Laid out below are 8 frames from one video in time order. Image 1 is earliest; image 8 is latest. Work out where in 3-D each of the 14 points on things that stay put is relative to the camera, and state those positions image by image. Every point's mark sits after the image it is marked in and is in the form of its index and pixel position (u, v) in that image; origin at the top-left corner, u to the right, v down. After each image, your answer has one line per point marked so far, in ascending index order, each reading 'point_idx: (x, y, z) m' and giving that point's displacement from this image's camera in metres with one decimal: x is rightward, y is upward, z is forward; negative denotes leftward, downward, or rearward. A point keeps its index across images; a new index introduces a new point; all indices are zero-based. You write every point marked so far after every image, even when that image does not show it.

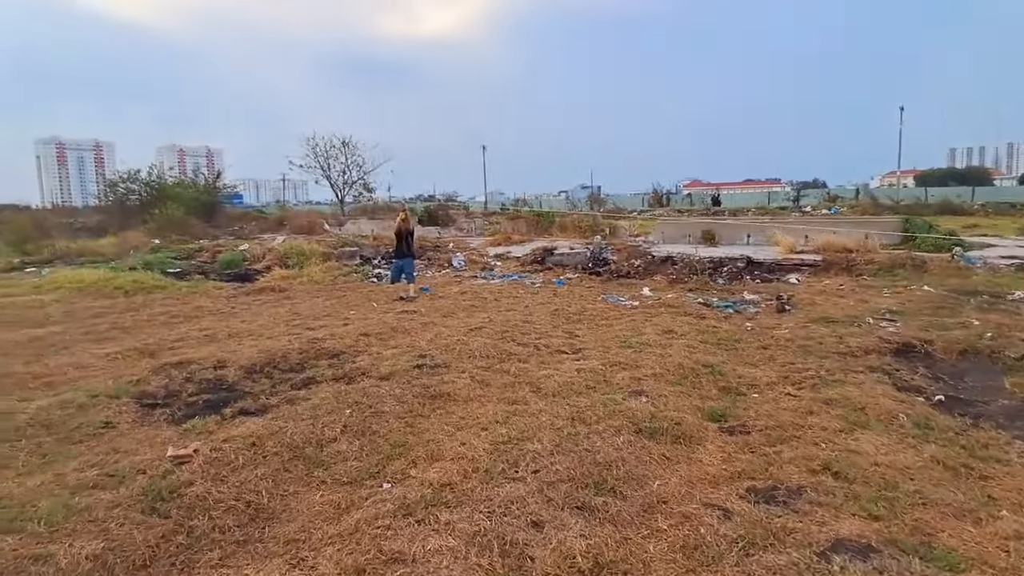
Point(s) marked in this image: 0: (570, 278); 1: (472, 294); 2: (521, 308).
0: (+1.1, +0.2, +11.6) m
1: (-0.6, -0.1, +9.6) m
2: (+0.1, -0.3, +8.3) m
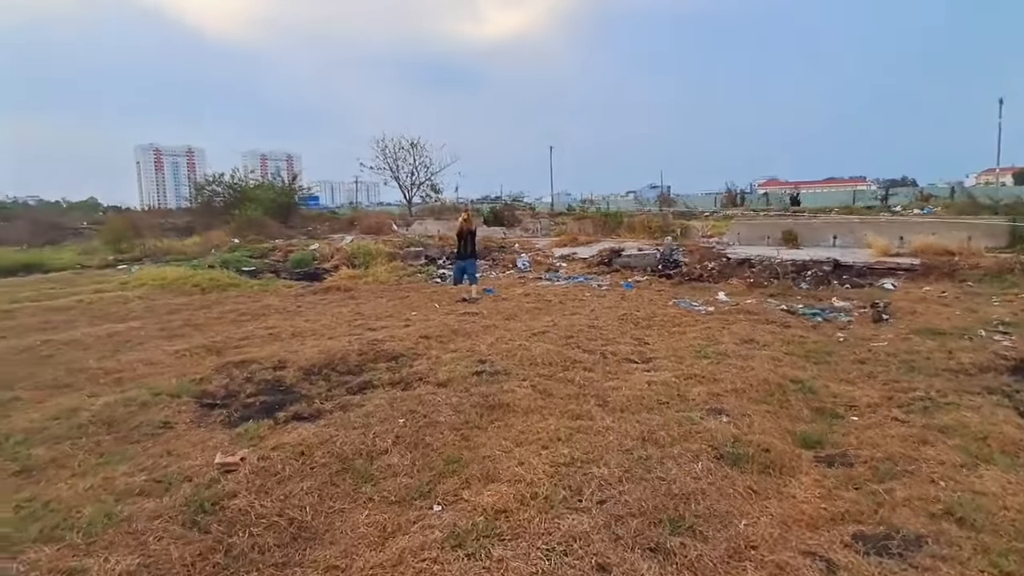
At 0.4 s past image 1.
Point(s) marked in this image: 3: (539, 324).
0: (+2.4, +0.1, +11.1) m
1: (+0.4, -0.1, +9.3) m
2: (+1.0, -0.3, +7.9) m
3: (+0.3, -0.4, +7.2) m
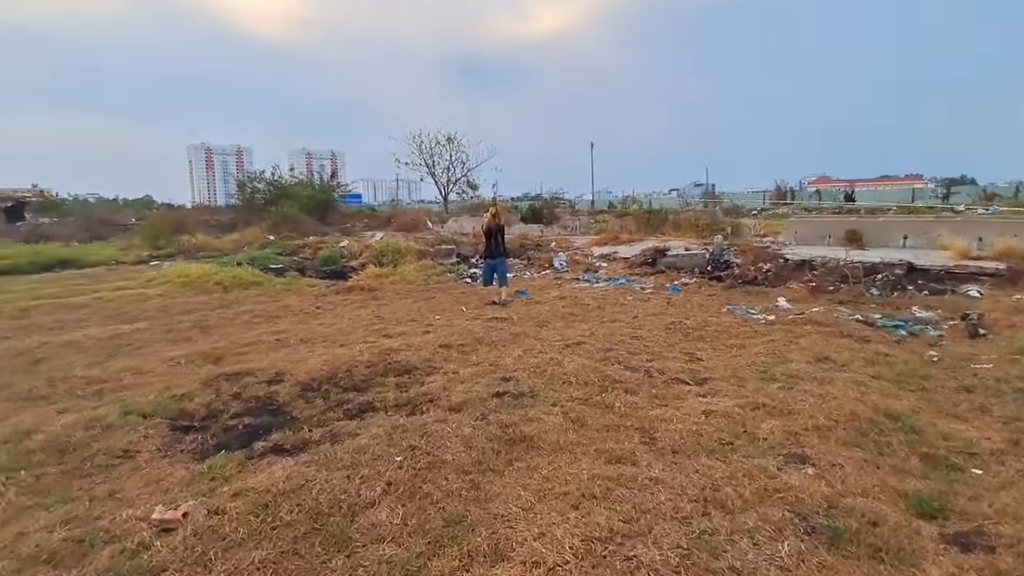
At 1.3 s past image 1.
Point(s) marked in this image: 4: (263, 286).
0: (+3.0, +0.1, +10.1) m
1: (+0.9, -0.2, +8.5) m
2: (+1.4, -0.4, +7.1) m
3: (+0.7, -0.5, +6.4) m
4: (-4.5, 0.0, +10.5) m
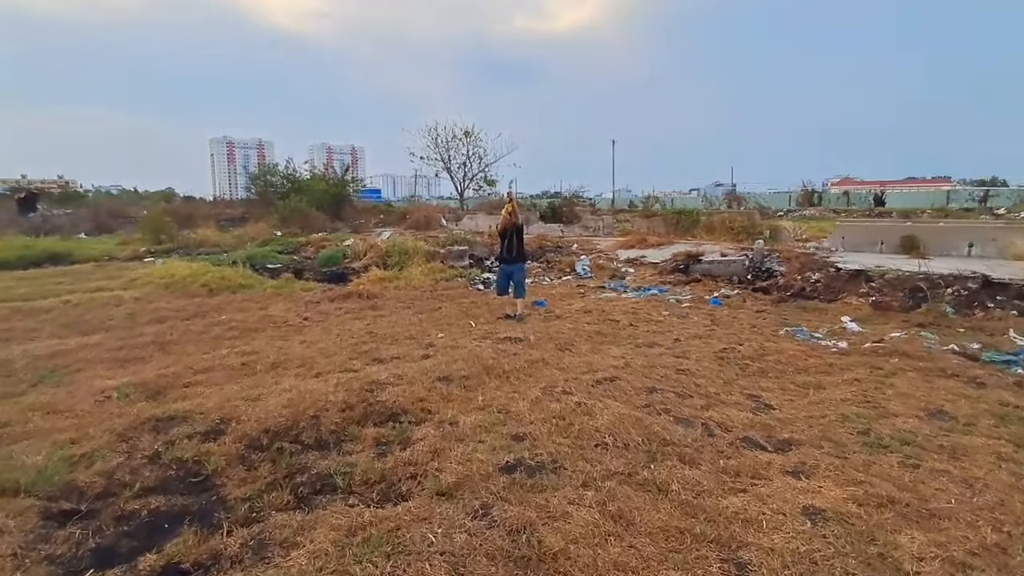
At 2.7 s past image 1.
0: (+3.3, -0.1, +8.9) m
1: (+1.1, -0.3, +7.3) m
2: (+1.6, -0.6, +5.8) m
3: (+0.8, -0.7, +5.2) m
4: (-4.2, 0.0, +9.5) m
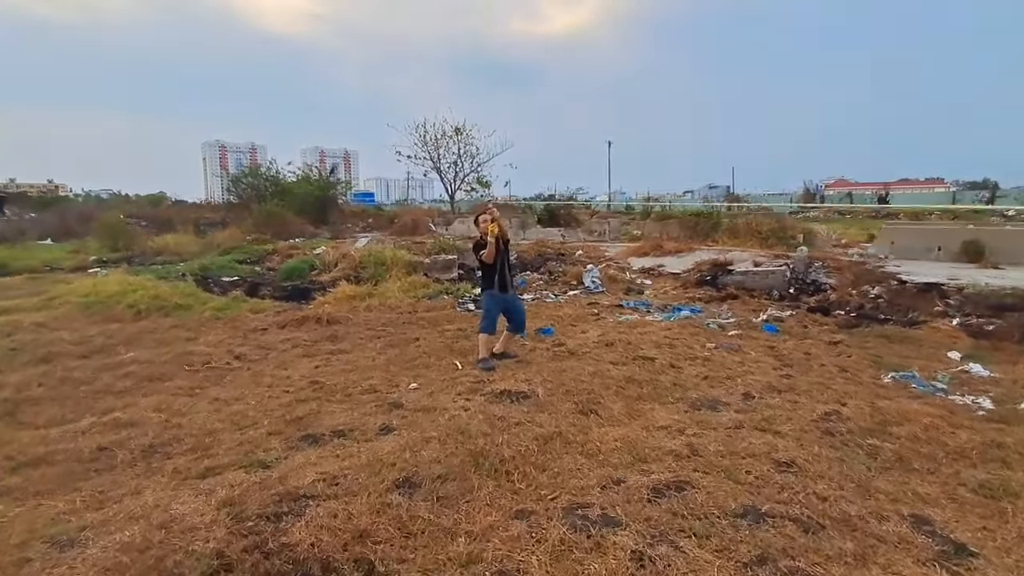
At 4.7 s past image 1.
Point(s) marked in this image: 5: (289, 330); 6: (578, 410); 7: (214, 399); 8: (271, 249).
0: (+3.2, -0.4, +7.1) m
1: (+1.1, -0.6, +5.5) m
2: (+1.6, -0.8, +4.1) m
3: (+0.9, -0.9, +3.4) m
4: (-4.2, -0.3, +7.6) m
5: (-2.5, -0.5, +6.7) m
6: (+0.5, -0.8, +4.0) m
7: (-2.2, -0.8, +4.3) m
8: (-5.5, +0.9, +13.4) m
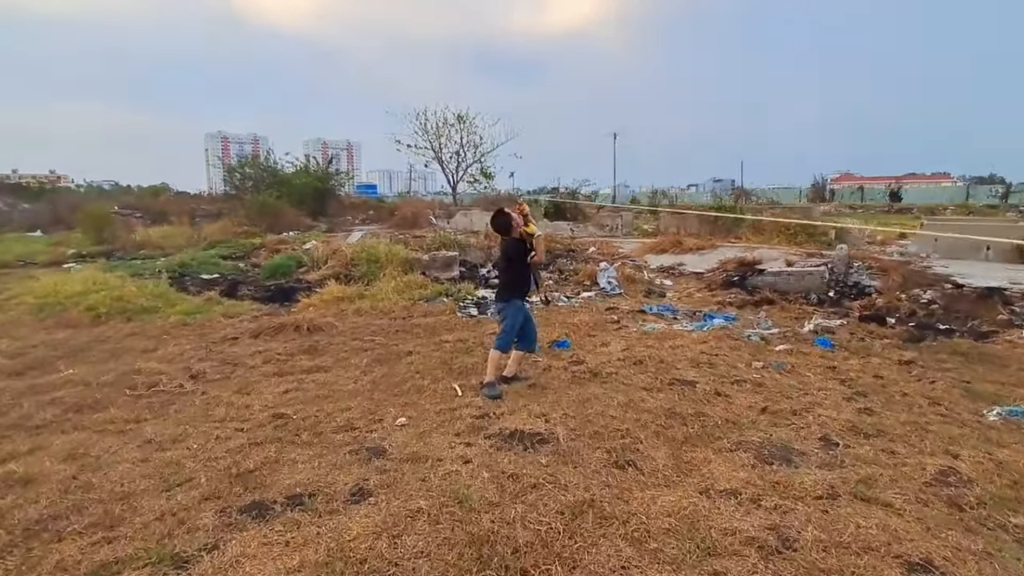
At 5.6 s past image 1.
0: (+3.3, -0.4, +6.2) m
1: (+1.2, -0.7, +4.6) m
2: (+1.6, -0.9, +3.2) m
3: (+0.9, -1.0, +2.5) m
4: (-4.1, -0.3, +6.7) m
5: (-2.4, -0.5, +5.8) m
6: (+0.5, -0.9, +3.1) m
7: (-2.1, -0.9, +3.4) m
8: (-5.3, +1.0, +12.5) m
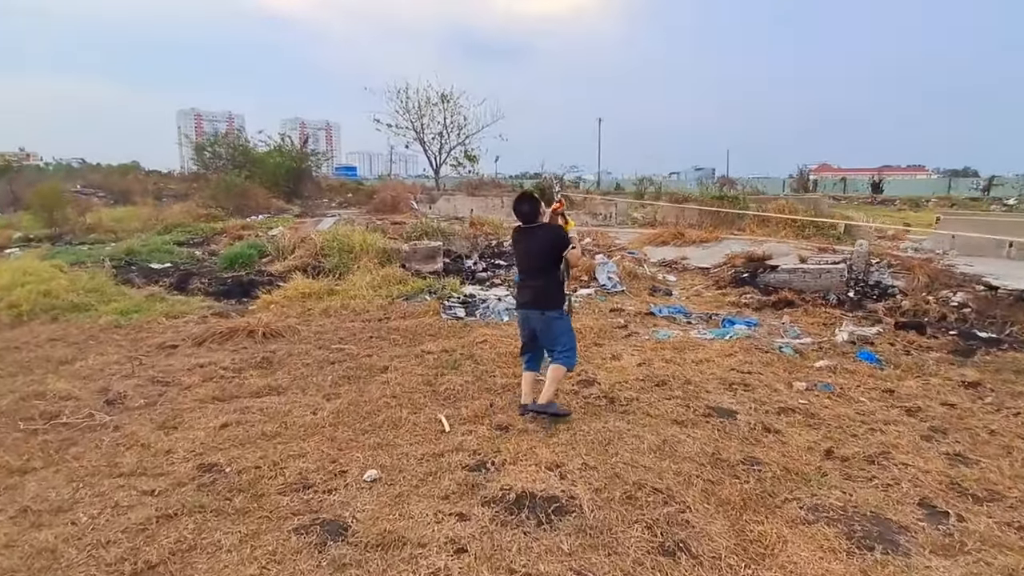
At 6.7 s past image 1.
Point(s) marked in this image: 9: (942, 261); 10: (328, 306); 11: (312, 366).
0: (+3.3, -0.4, +5.5) m
1: (+1.2, -0.7, +3.8) m
2: (+1.7, -1.0, +2.4) m
3: (+1.0, -1.1, +1.7) m
4: (-4.2, -0.3, +5.7) m
5: (-2.5, -0.5, +4.8) m
6: (+0.6, -1.0, +2.3) m
7: (-2.1, -0.9, +2.5) m
8: (-5.6, +1.2, +11.4) m
9: (+6.1, +0.4, +8.3) m
10: (-1.9, -0.2, +6.1) m
11: (-1.5, -0.6, +4.4) m
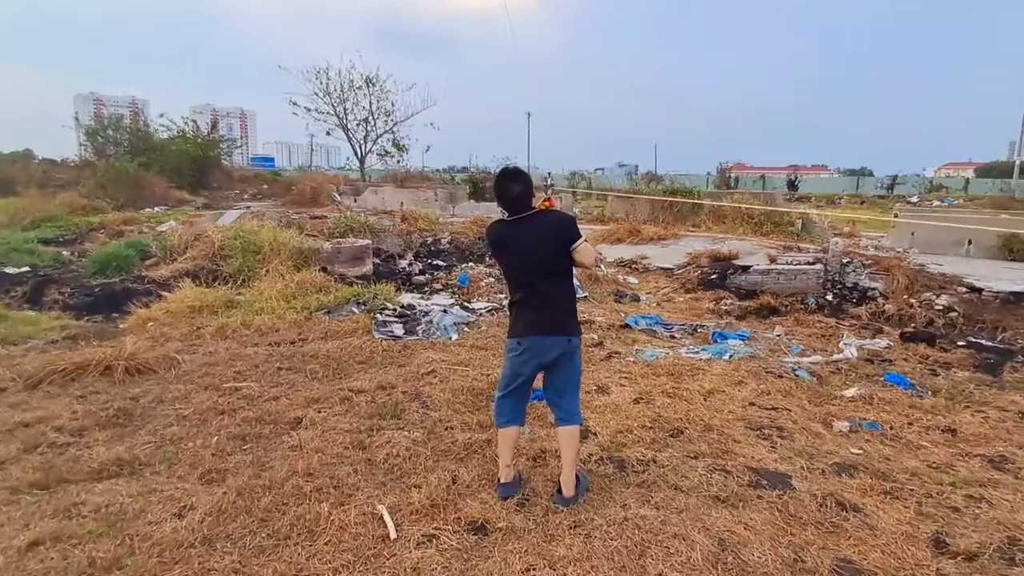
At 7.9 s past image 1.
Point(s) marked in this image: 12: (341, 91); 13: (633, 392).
0: (+2.9, -0.5, +4.7) m
1: (+1.0, -0.8, +2.8) m
2: (+1.7, -1.1, +1.5) m
3: (+1.1, -1.2, +0.7) m
4: (-4.5, -0.4, +4.1) m
5: (-2.7, -0.6, +3.4) m
6: (+0.6, -1.1, +1.2) m
7: (-2.0, -1.1, +1.1) m
8: (-6.6, +1.1, +9.5) m
9: (+5.3, +0.4, +7.9) m
10: (-2.3, -0.3, +4.8) m
11: (-1.7, -0.7, +3.1) m
12: (-5.7, +6.5, +19.6) m
13: (+0.8, -0.6, +3.7) m
